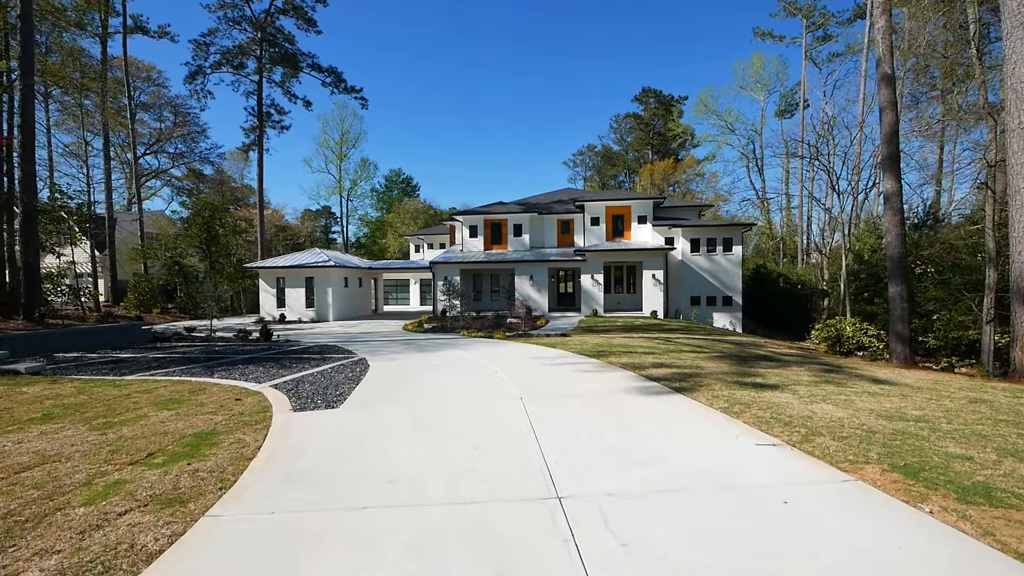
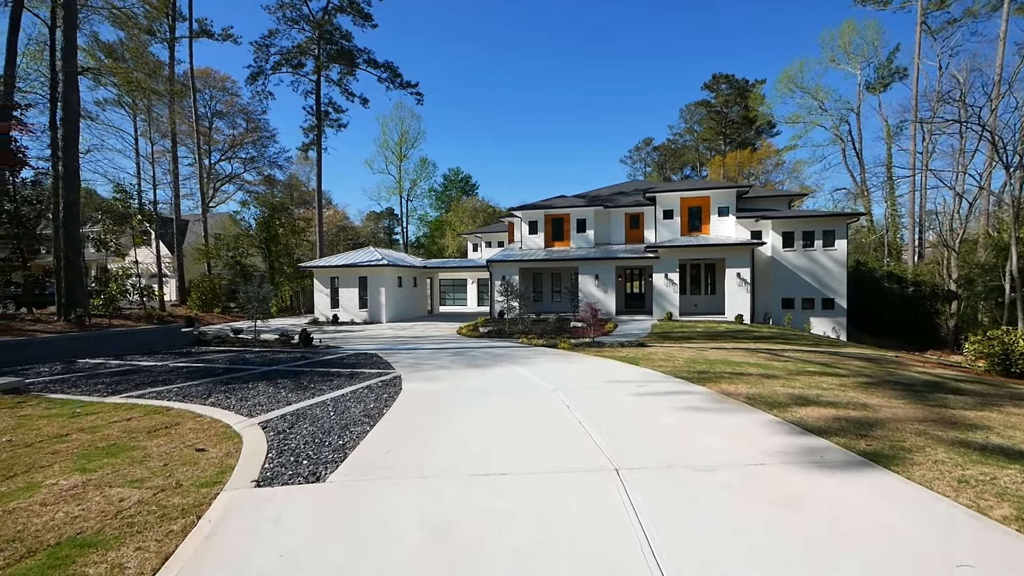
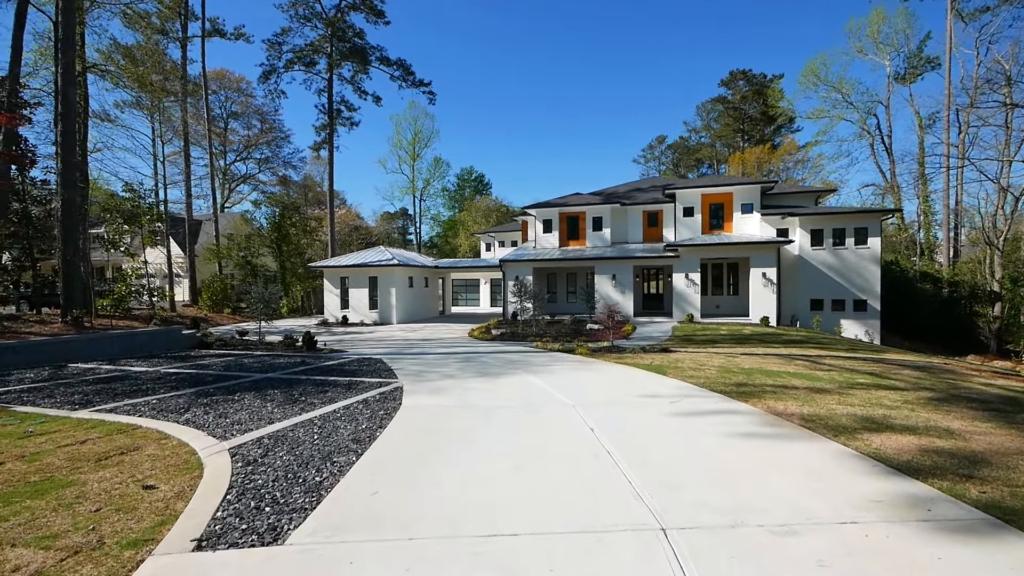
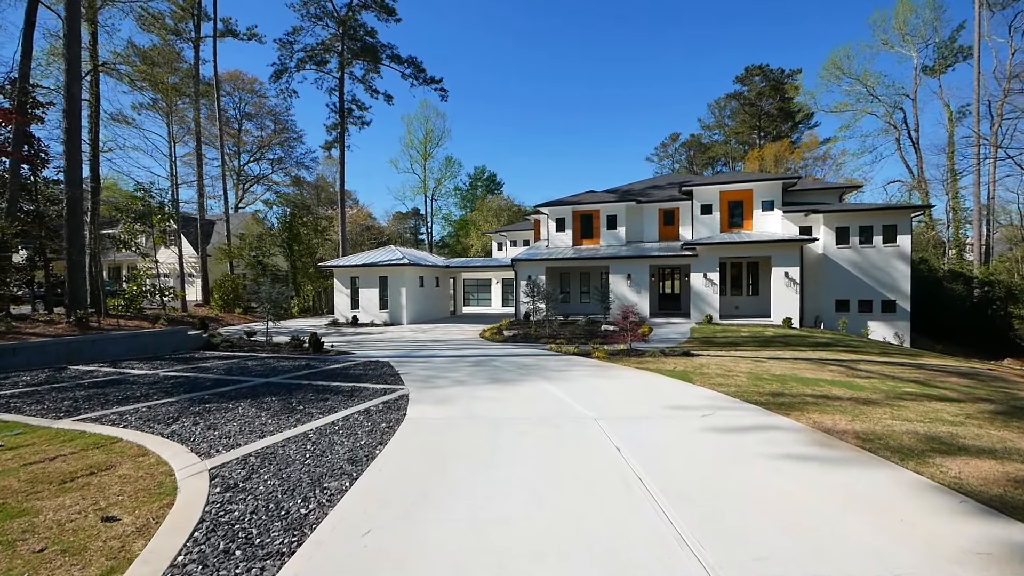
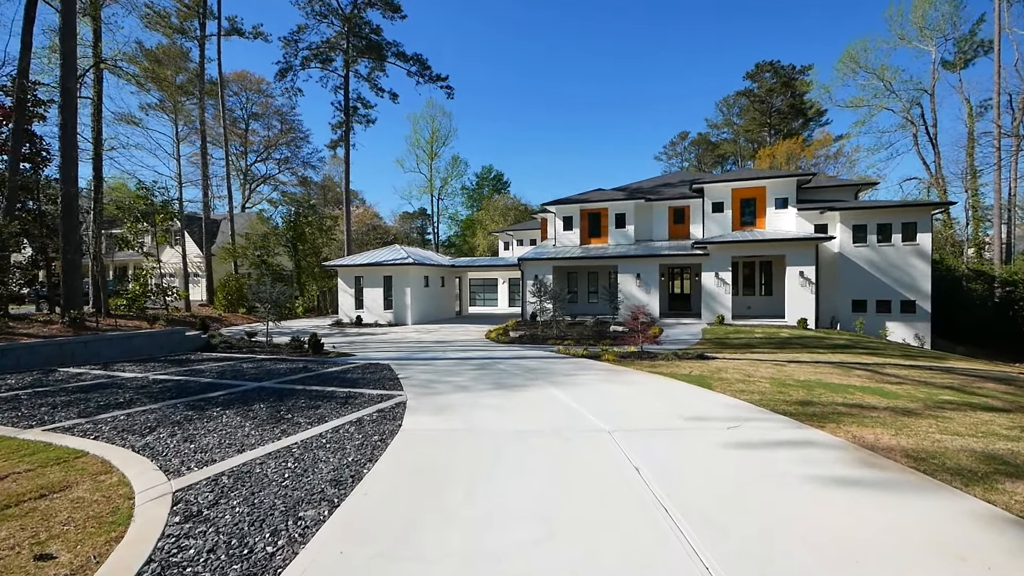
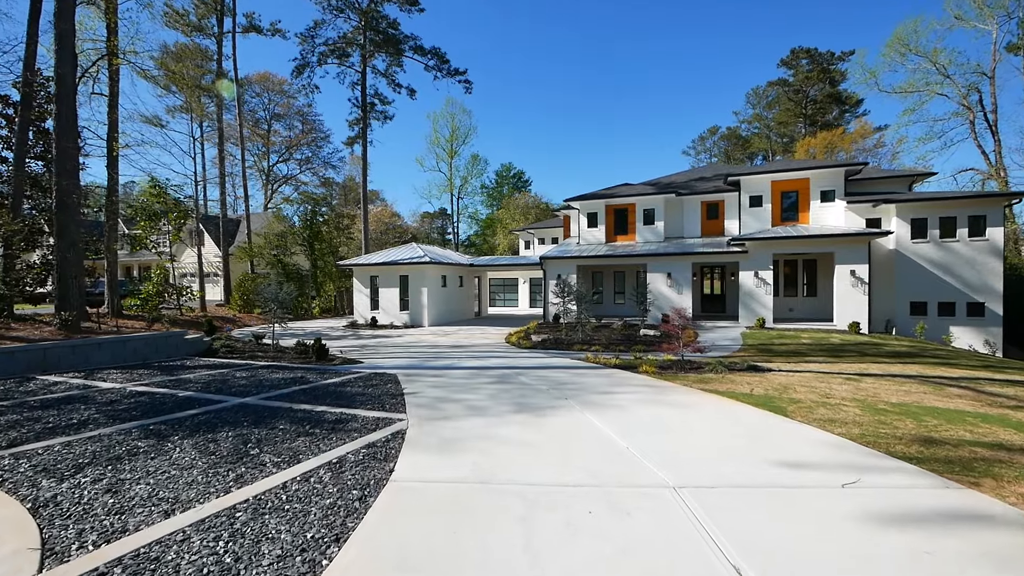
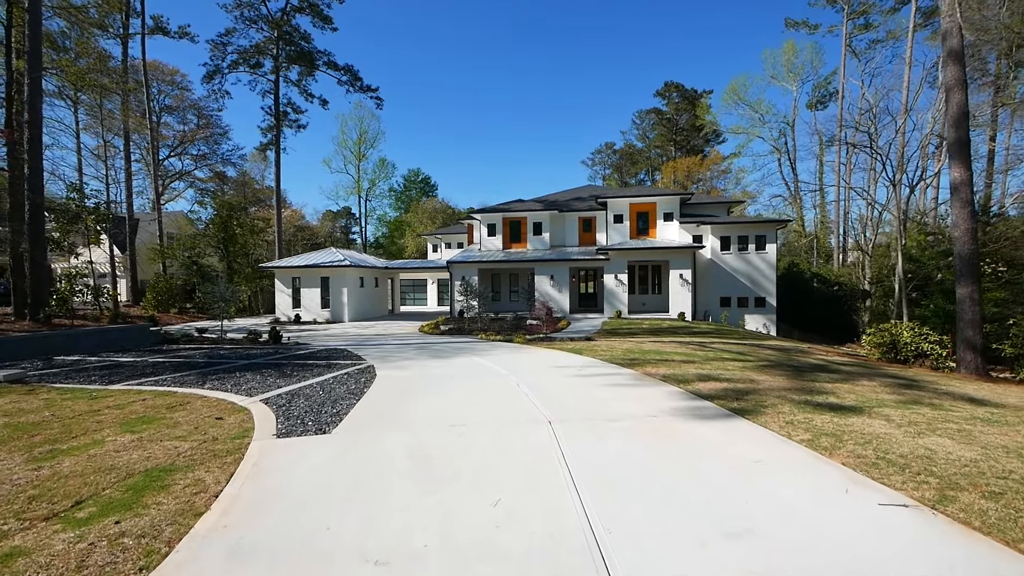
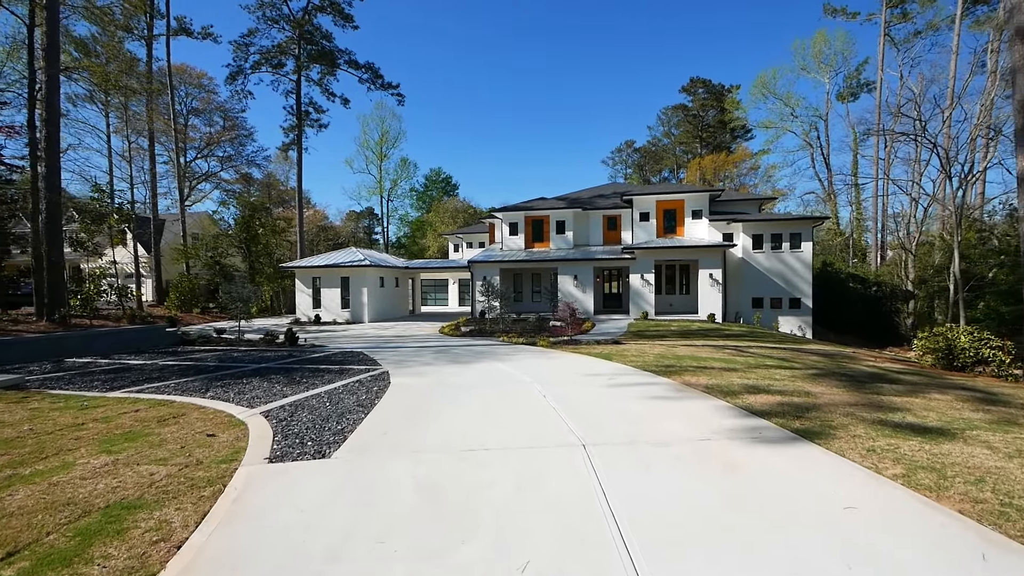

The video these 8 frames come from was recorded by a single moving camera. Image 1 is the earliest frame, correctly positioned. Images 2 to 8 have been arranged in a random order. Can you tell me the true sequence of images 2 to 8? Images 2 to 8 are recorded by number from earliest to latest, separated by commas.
7, 8, 2, 3, 4, 5, 6
